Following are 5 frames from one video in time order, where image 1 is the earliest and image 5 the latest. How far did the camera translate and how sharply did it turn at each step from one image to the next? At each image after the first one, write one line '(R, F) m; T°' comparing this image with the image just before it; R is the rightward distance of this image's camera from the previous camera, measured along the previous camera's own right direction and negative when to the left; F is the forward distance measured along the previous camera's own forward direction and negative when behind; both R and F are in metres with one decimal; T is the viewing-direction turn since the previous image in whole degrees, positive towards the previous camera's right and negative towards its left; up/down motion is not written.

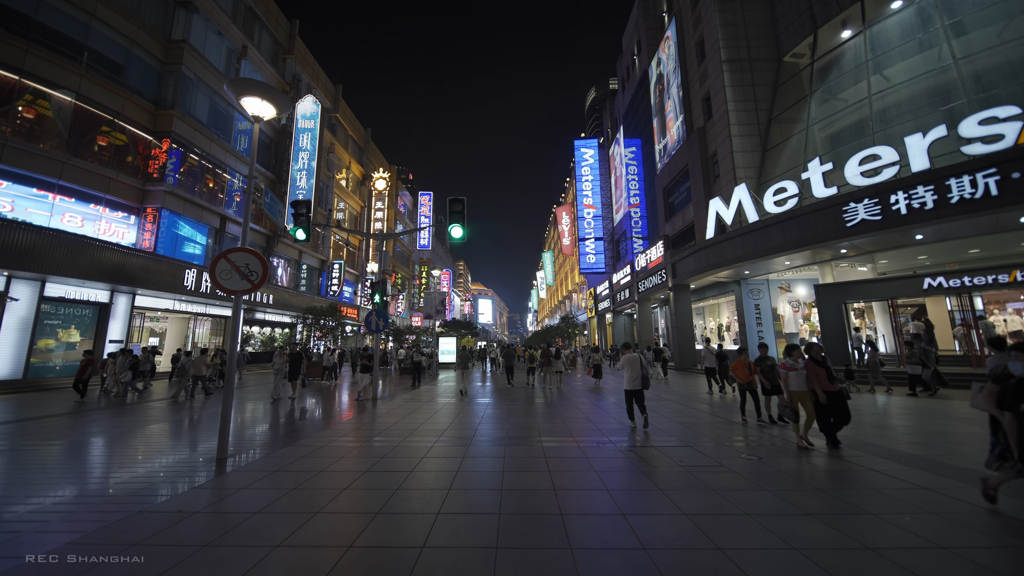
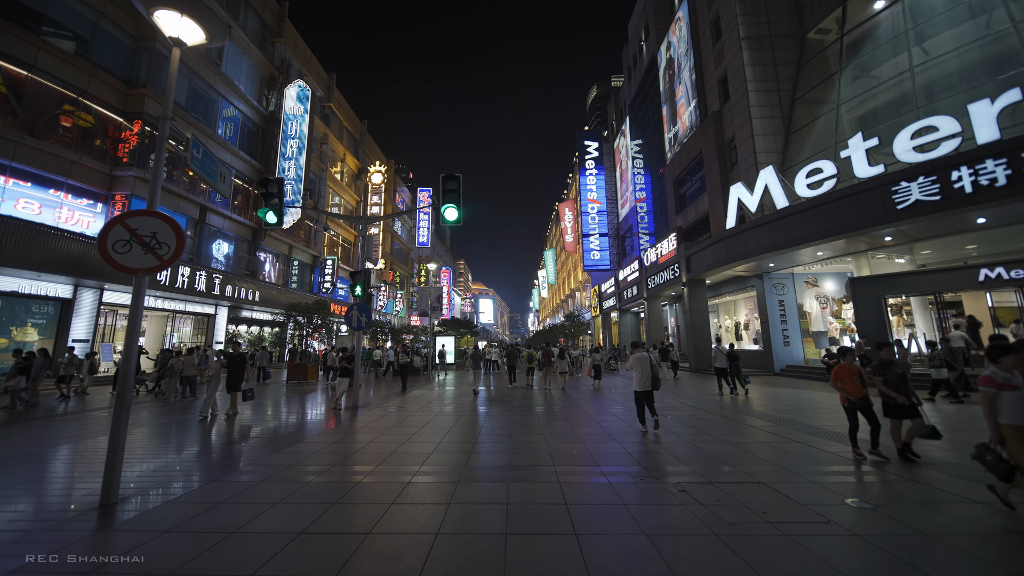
(-0.1, +1.6) m; 0°
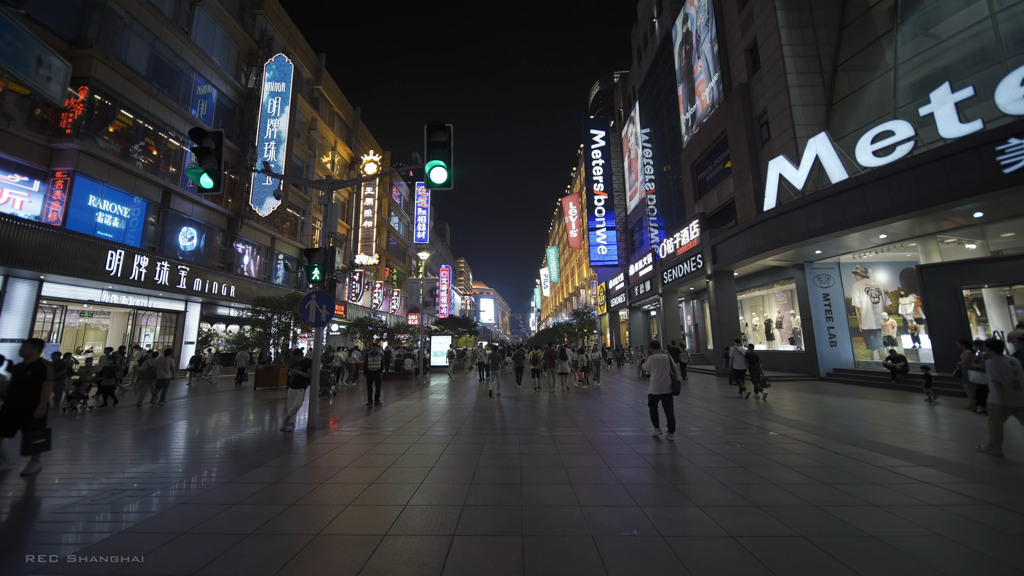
(-0.2, +2.4) m; 0°
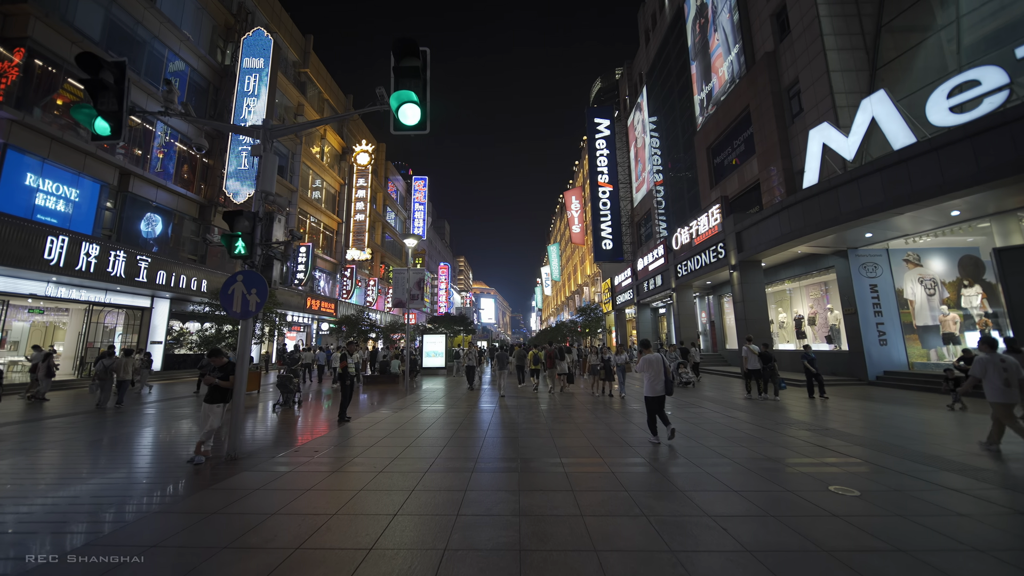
(+0.1, +2.1) m; 0°
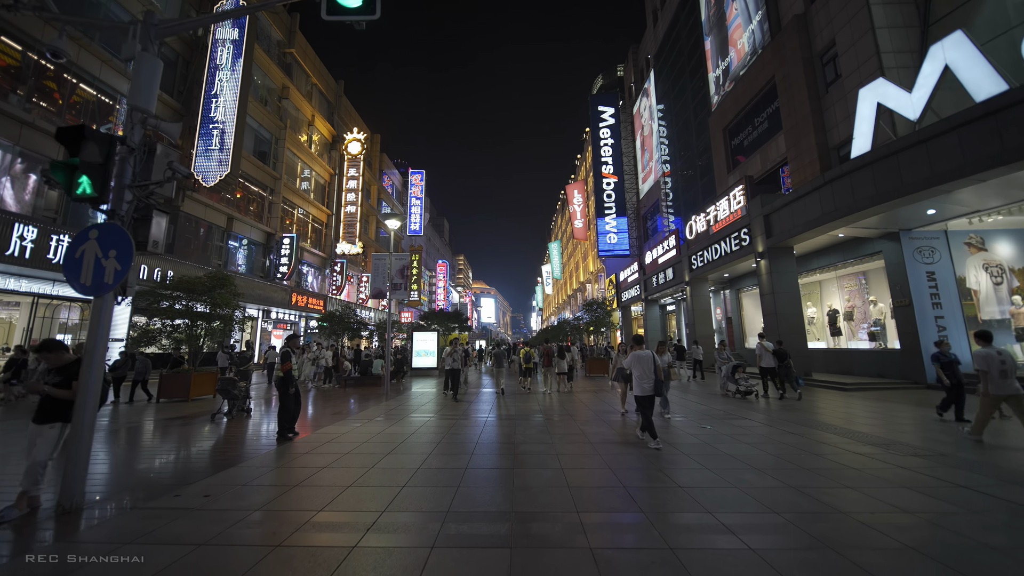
(+0.1, +1.9) m; 0°
